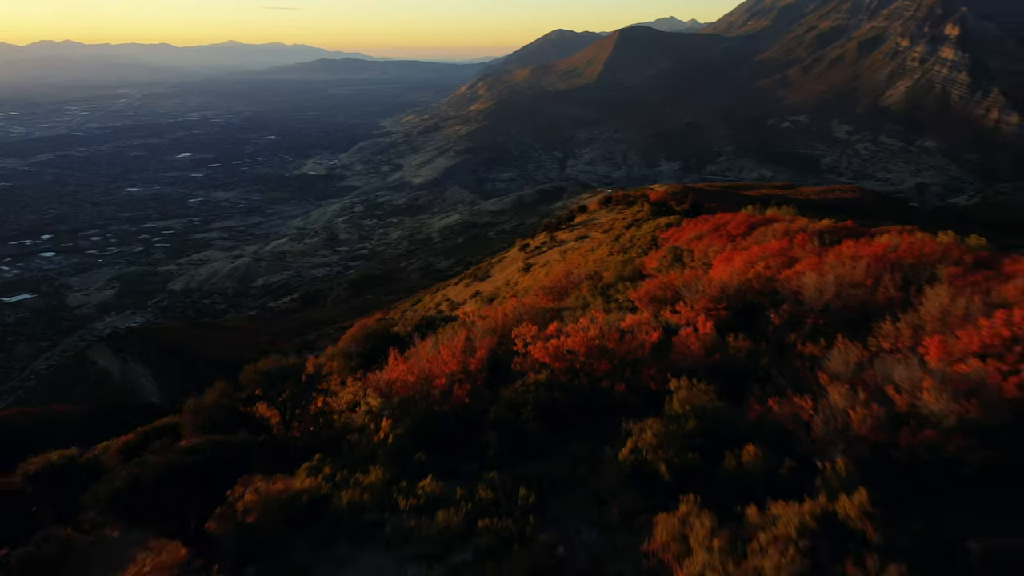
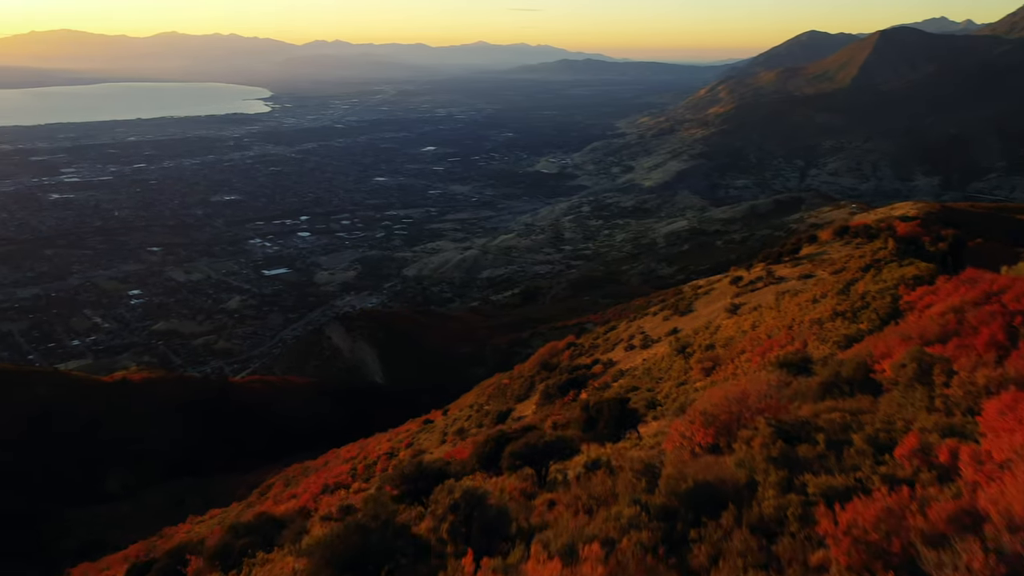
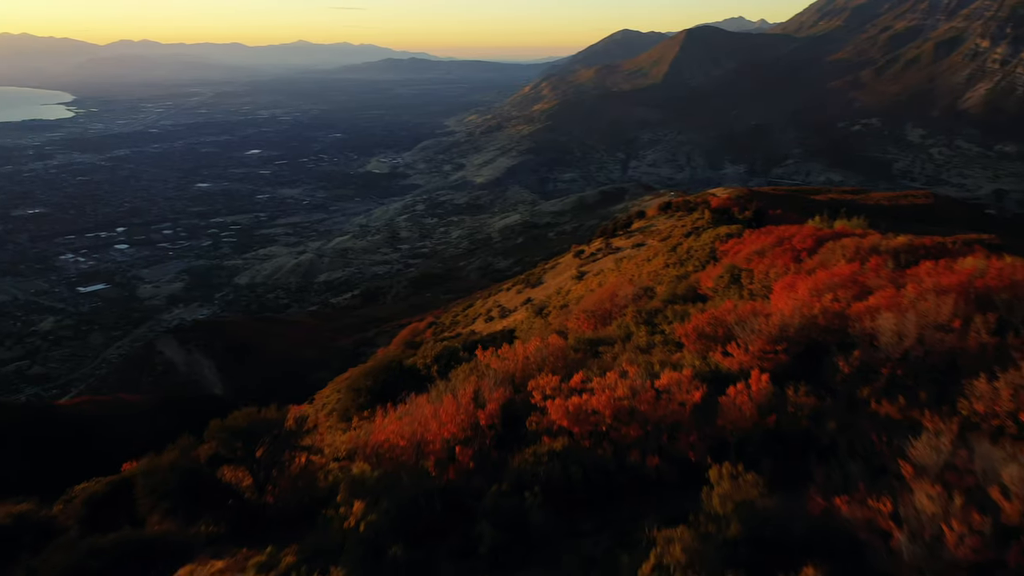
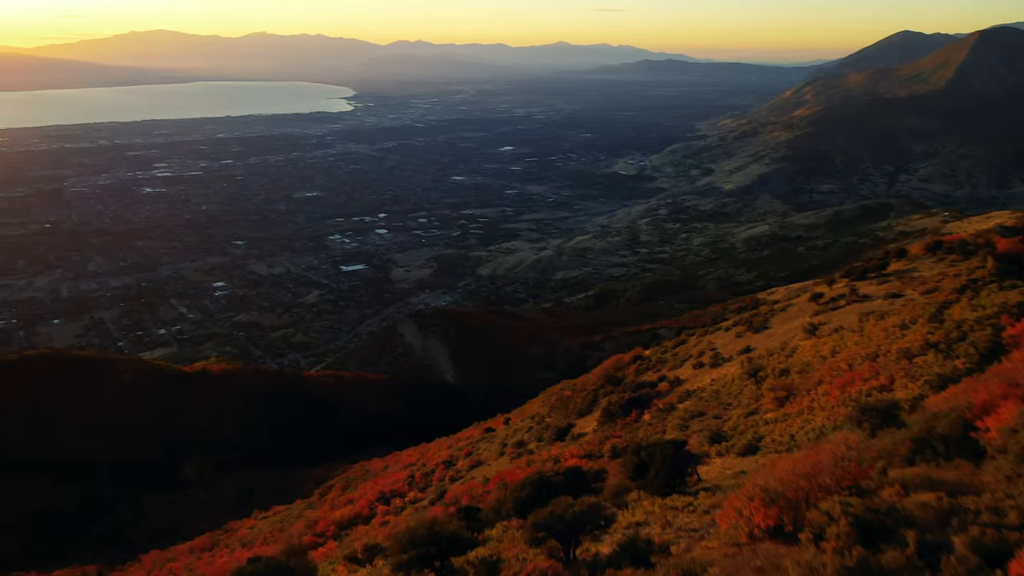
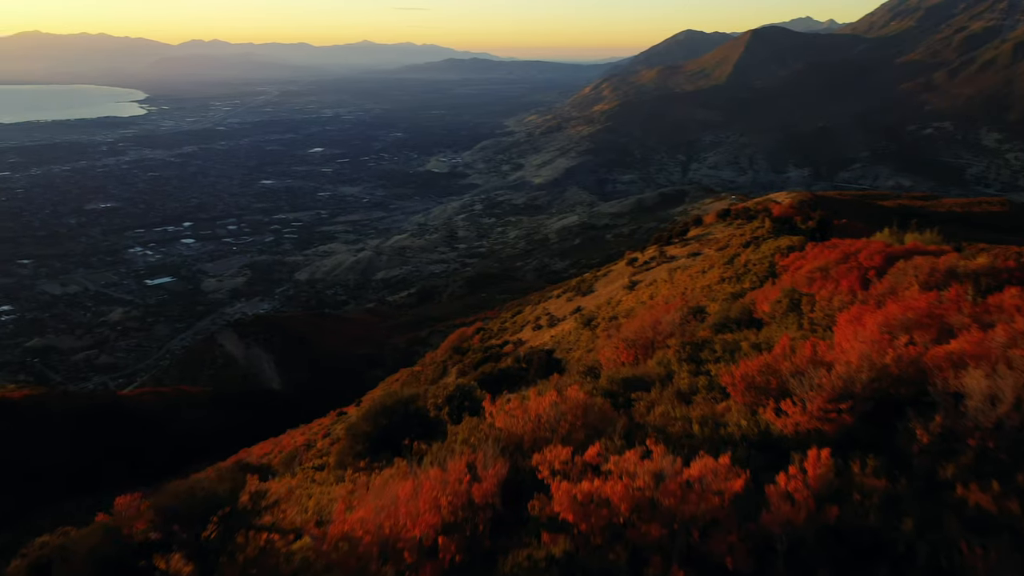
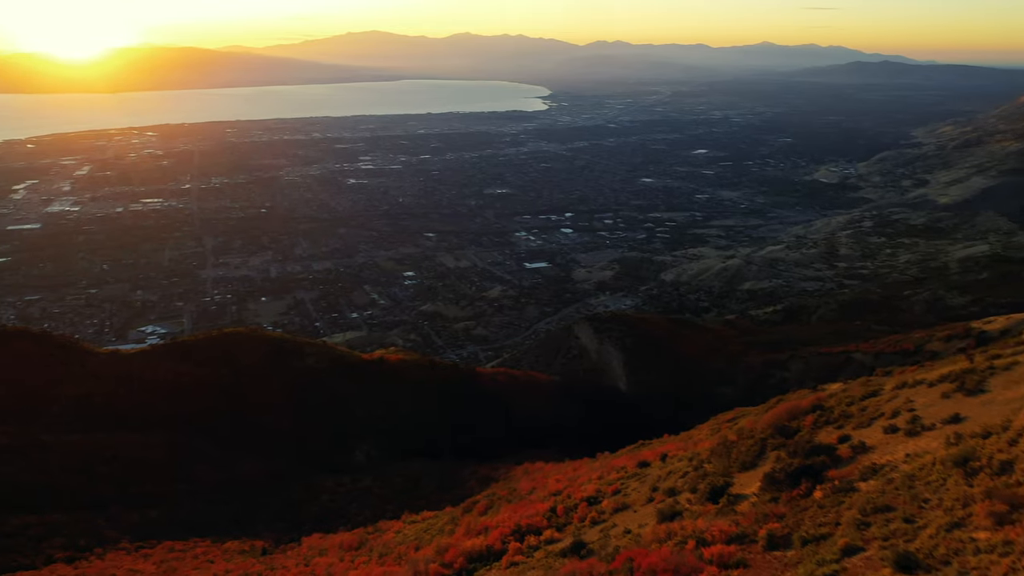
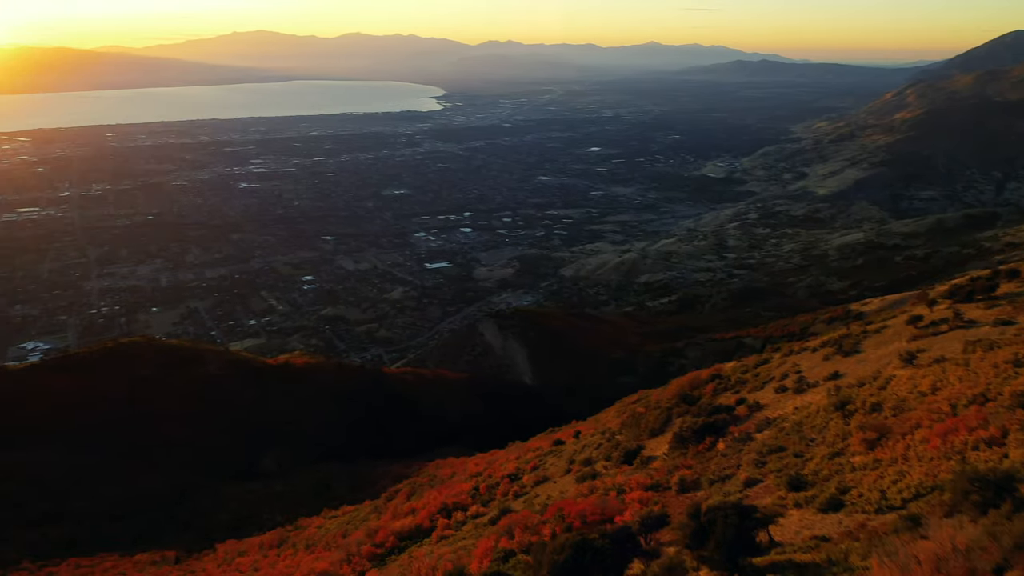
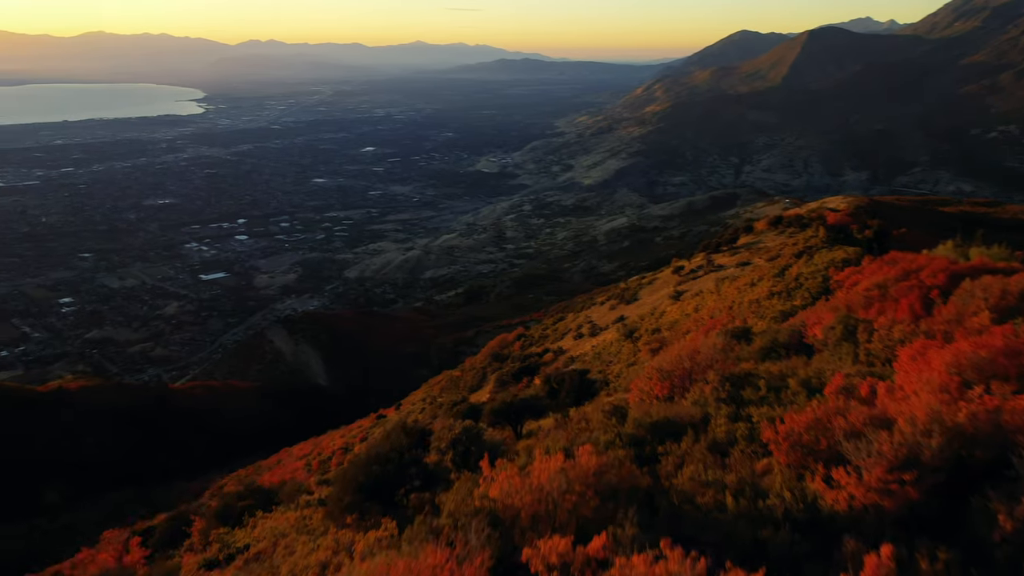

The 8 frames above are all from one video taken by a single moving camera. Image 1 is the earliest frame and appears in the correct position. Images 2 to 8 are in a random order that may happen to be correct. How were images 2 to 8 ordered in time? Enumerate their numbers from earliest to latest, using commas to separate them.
3, 5, 8, 2, 4, 7, 6
